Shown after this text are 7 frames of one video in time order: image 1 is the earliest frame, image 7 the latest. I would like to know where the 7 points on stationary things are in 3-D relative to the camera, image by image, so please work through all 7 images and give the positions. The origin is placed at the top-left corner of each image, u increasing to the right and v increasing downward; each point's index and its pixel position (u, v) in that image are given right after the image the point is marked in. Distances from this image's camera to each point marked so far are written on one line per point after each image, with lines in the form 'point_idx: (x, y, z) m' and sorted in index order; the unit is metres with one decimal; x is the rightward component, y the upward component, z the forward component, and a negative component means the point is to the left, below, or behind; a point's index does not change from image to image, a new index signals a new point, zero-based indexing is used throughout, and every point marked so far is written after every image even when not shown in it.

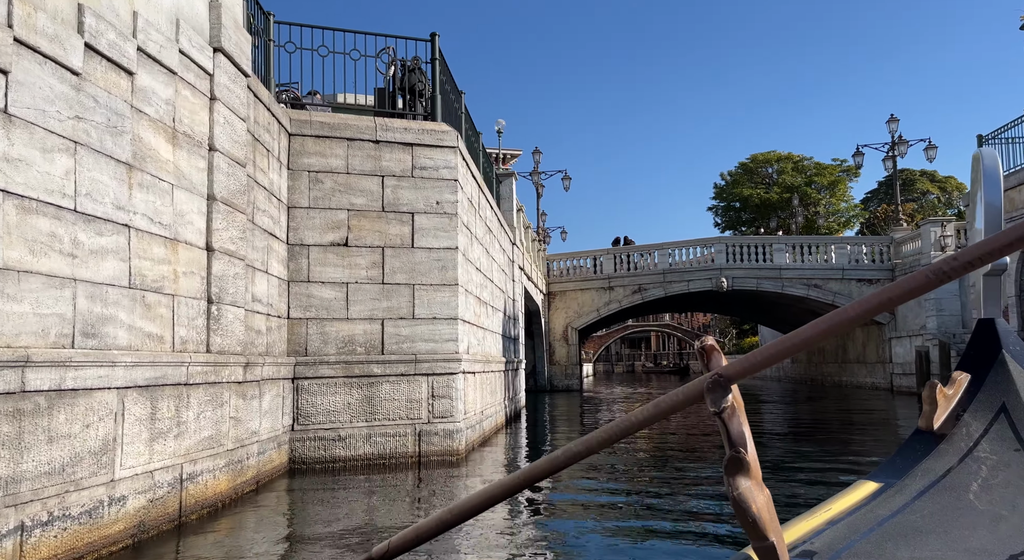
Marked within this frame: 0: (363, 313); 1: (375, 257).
0: (-1.7, -0.4, +9.5) m
1: (-1.6, +0.3, +9.6) m
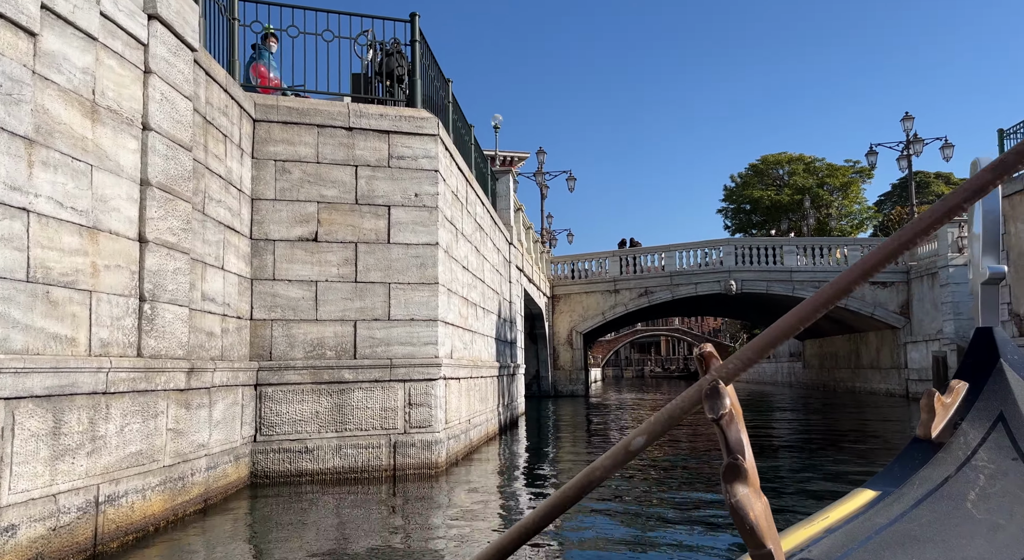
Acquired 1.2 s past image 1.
0: (-1.9, -0.4, +8.7) m
1: (-1.7, +0.3, +8.9) m
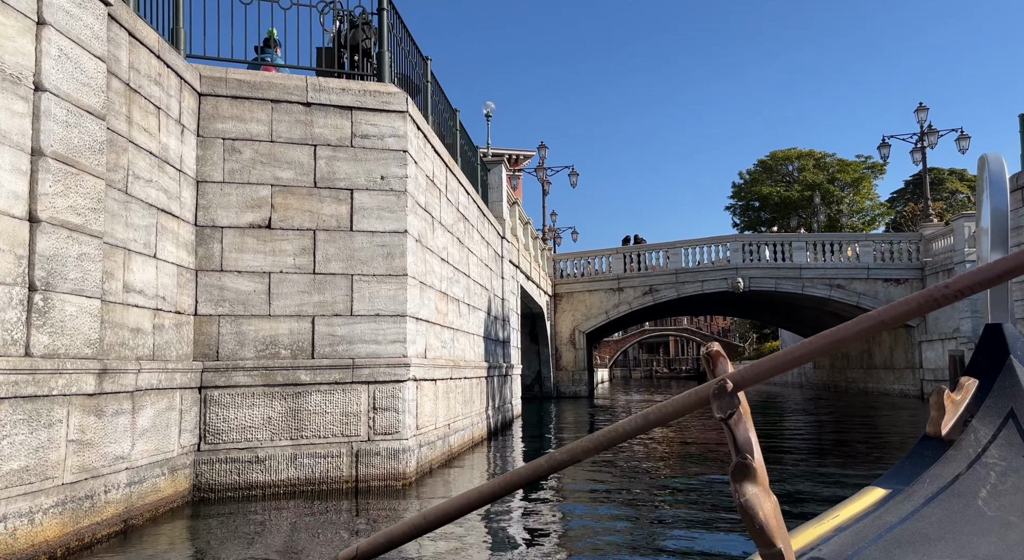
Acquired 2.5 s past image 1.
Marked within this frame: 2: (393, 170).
0: (-2.1, -0.3, +7.9) m
1: (-2.0, +0.4, +8.0) m
2: (-1.2, +1.1, +8.4) m
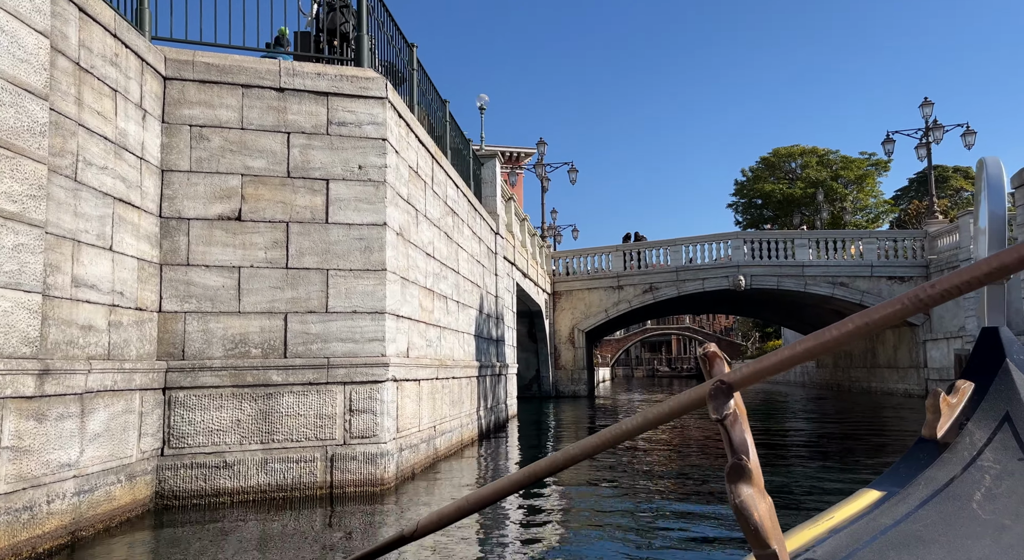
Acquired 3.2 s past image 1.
0: (-2.2, -0.2, +7.5) m
1: (-2.1, +0.4, +7.6) m
2: (-1.3, +1.1, +8.0) m
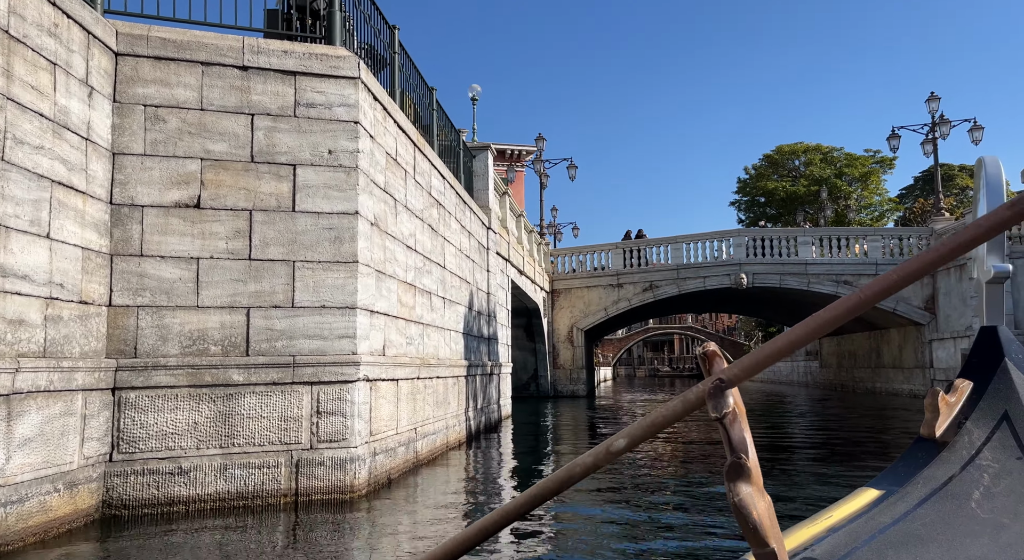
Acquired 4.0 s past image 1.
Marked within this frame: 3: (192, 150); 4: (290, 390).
0: (-2.4, -0.2, +7.0) m
1: (-2.3, +0.5, +7.1) m
2: (-1.5, +1.2, +7.4) m
3: (-2.6, +1.1, +7.0) m
4: (-1.9, -0.9, +7.1) m
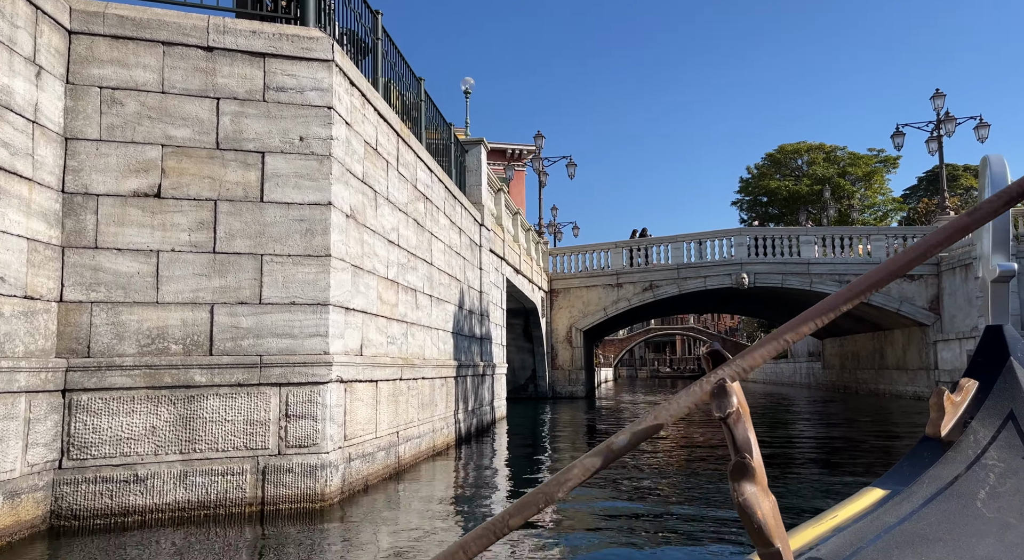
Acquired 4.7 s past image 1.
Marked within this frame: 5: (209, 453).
0: (-2.6, -0.1, +6.5) m
1: (-2.4, +0.5, +6.6) m
2: (-1.6, +1.2, +7.0) m
3: (-2.8, +1.1, +6.5) m
4: (-2.0, -0.9, +6.6) m
5: (-2.3, -1.3, +6.4) m
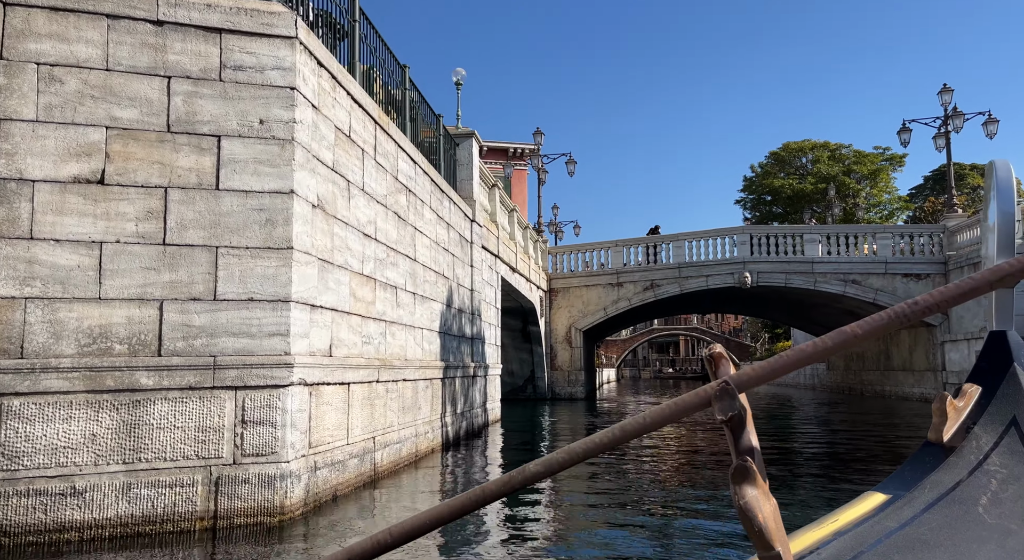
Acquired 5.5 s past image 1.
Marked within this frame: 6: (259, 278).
0: (-2.7, -0.1, +6.0) m
1: (-2.6, +0.6, +6.1) m
2: (-1.8, +1.3, +6.5) m
3: (-3.0, +1.2, +6.0) m
4: (-2.2, -0.8, +6.1) m
5: (-2.5, -1.3, +5.9) m
6: (-1.9, 0.0, +6.3) m
